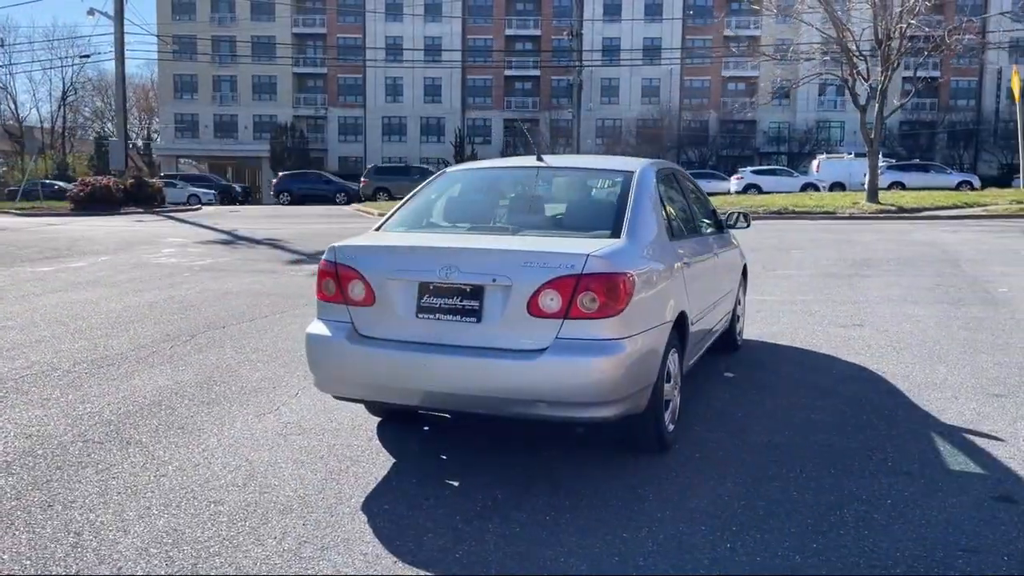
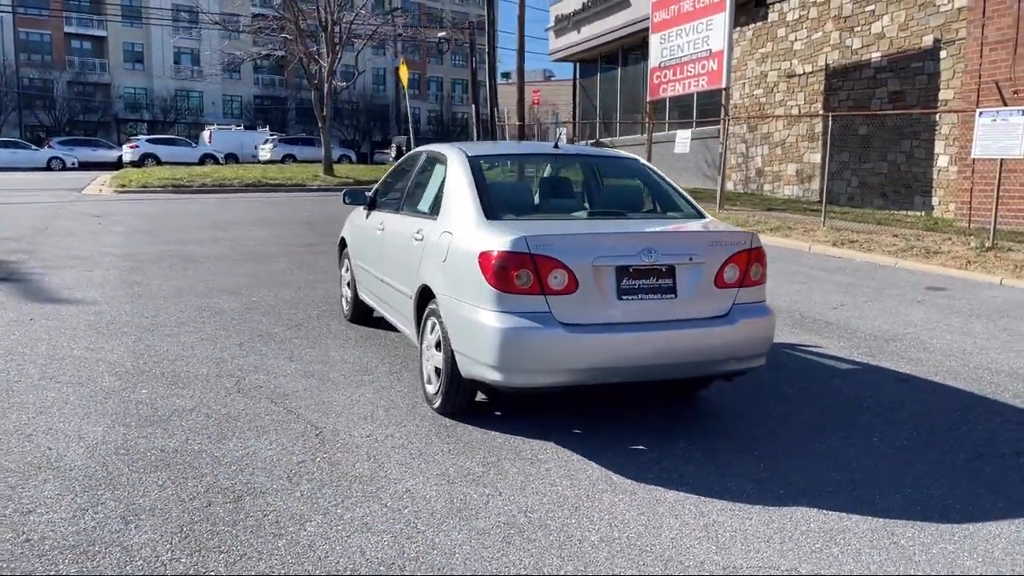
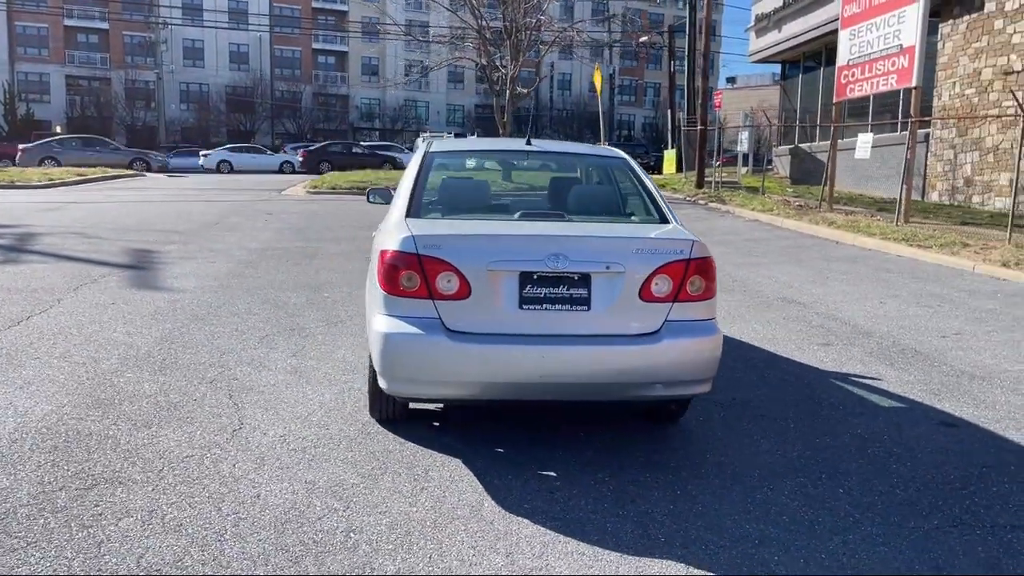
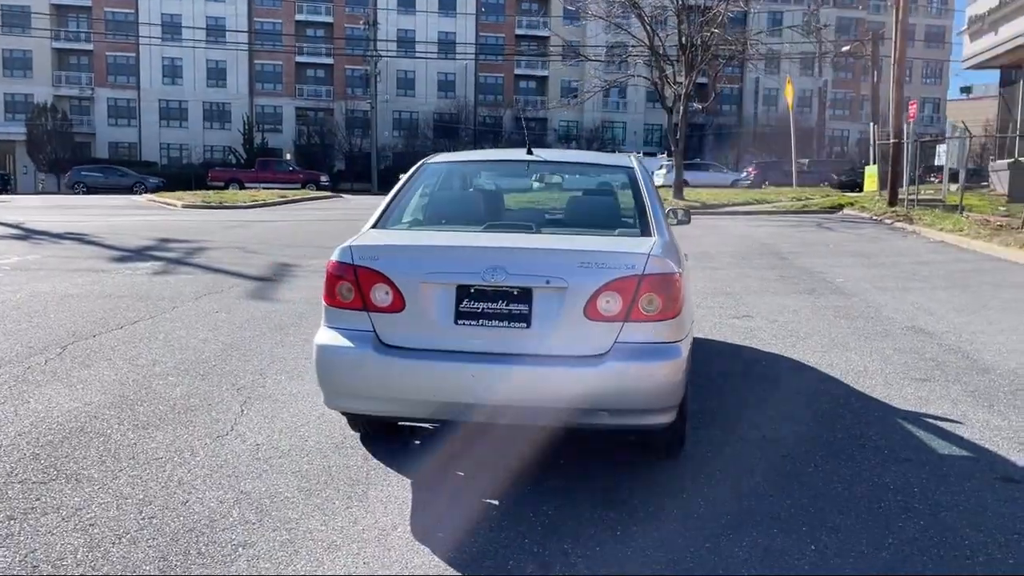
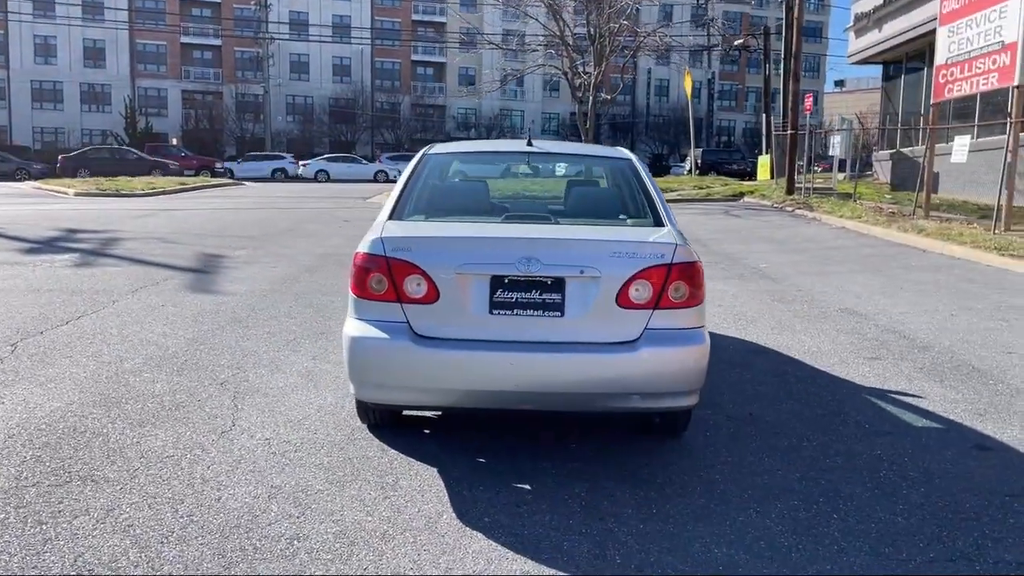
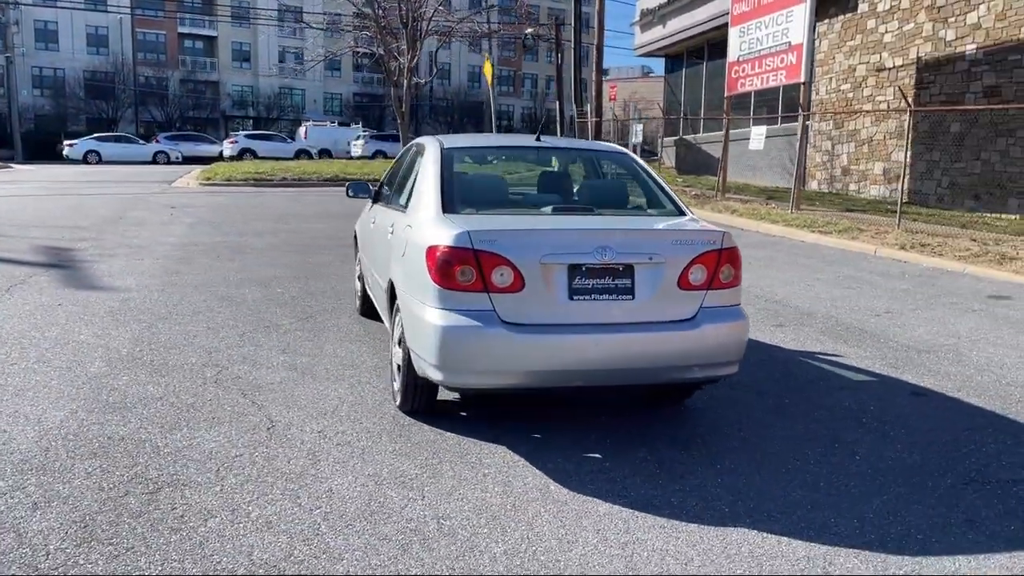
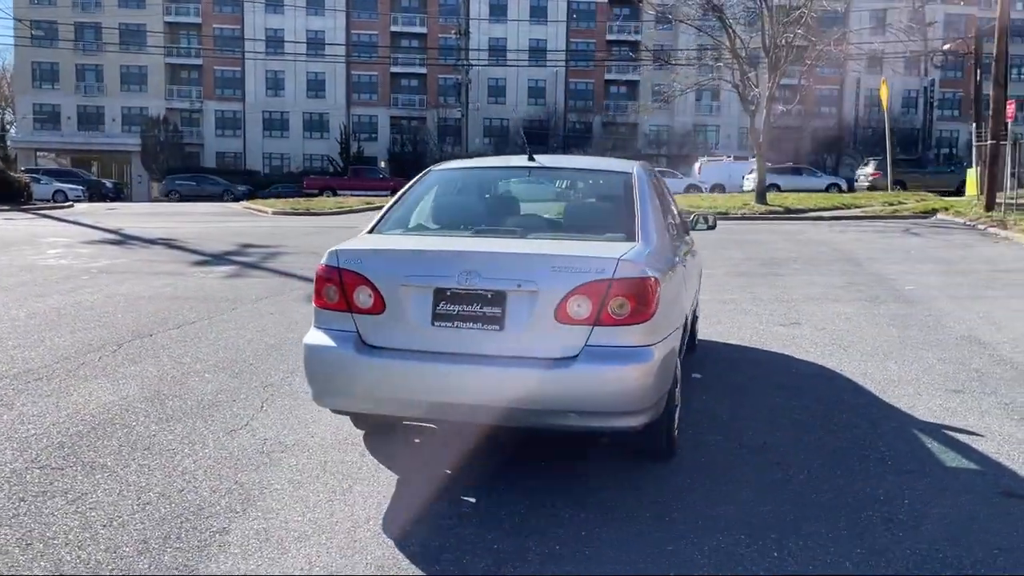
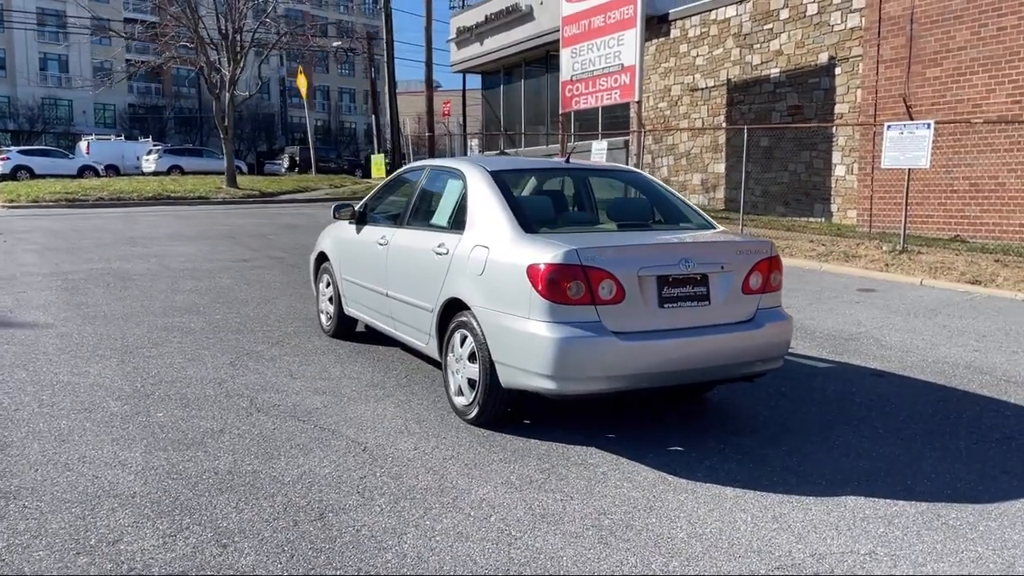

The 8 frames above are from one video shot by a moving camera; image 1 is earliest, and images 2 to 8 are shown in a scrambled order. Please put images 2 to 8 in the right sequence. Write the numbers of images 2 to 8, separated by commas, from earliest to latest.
7, 4, 5, 3, 6, 2, 8
